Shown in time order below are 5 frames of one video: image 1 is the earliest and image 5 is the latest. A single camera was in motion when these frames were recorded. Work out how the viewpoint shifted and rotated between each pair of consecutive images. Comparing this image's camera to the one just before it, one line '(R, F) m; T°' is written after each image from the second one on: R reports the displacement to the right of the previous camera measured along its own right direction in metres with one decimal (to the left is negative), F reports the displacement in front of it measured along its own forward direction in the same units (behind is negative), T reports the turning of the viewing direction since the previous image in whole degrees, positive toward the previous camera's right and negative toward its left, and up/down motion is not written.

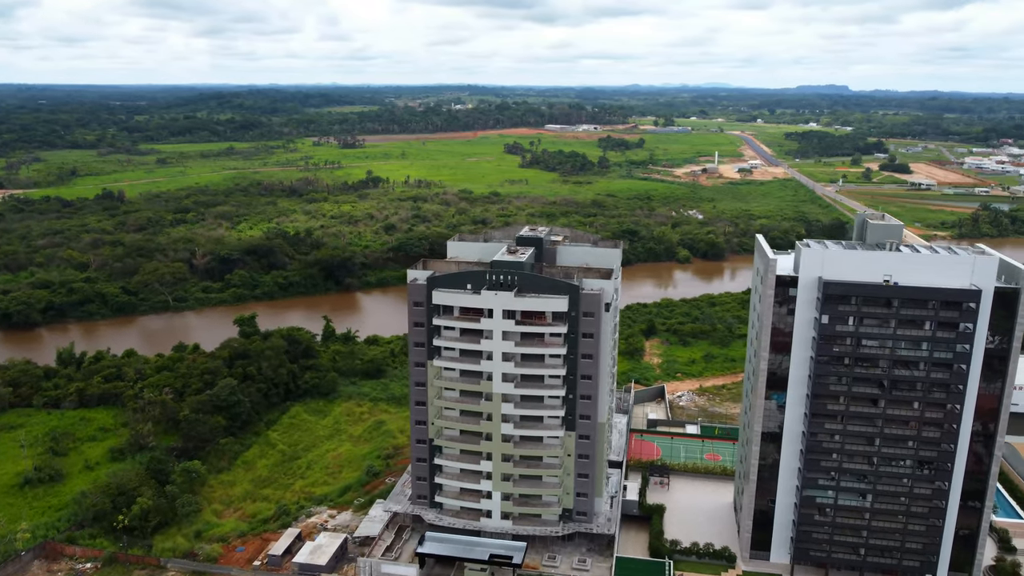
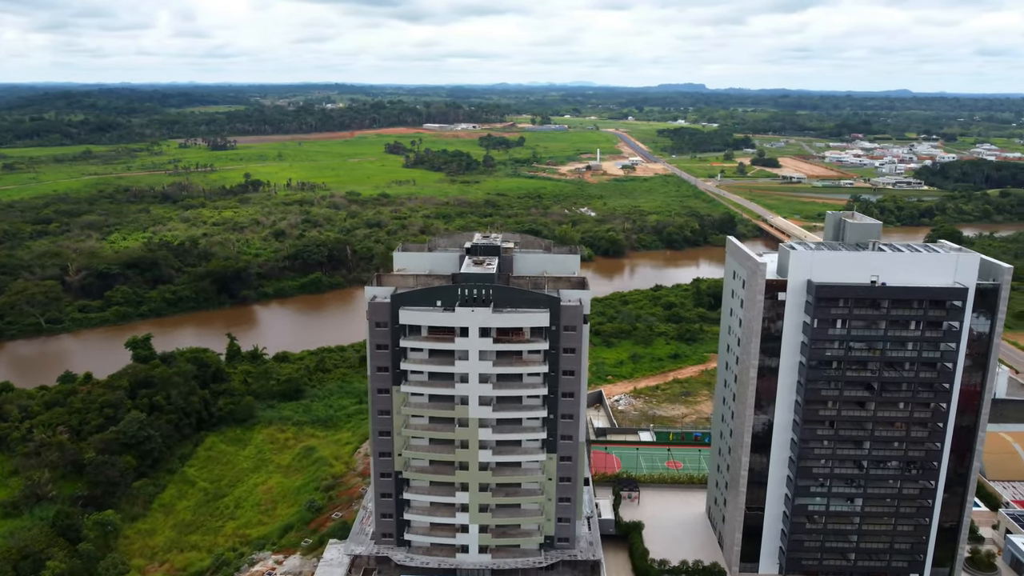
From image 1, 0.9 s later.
(-4.1, +3.3) m; +9°
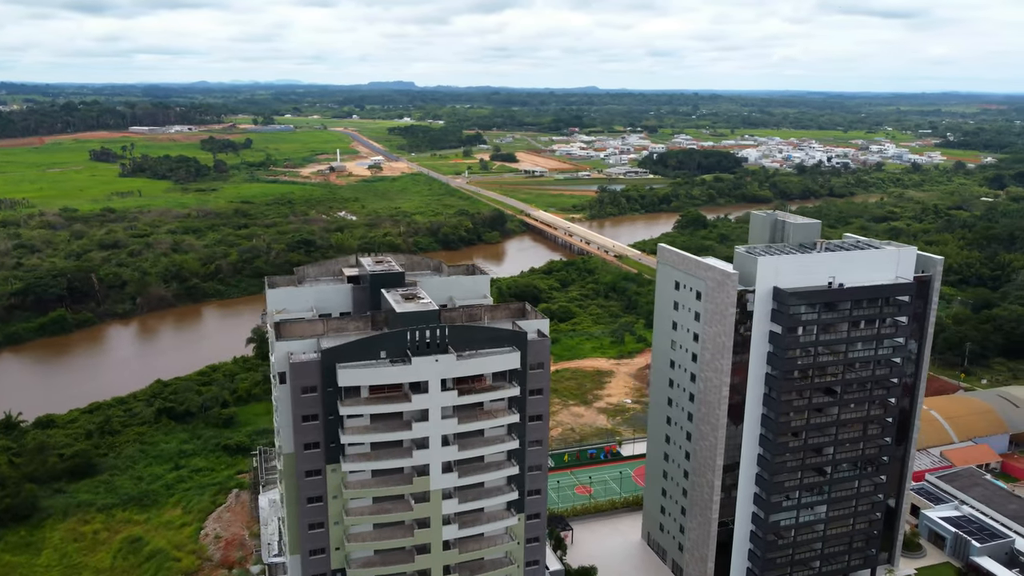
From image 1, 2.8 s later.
(-7.8, +7.0) m; +19°
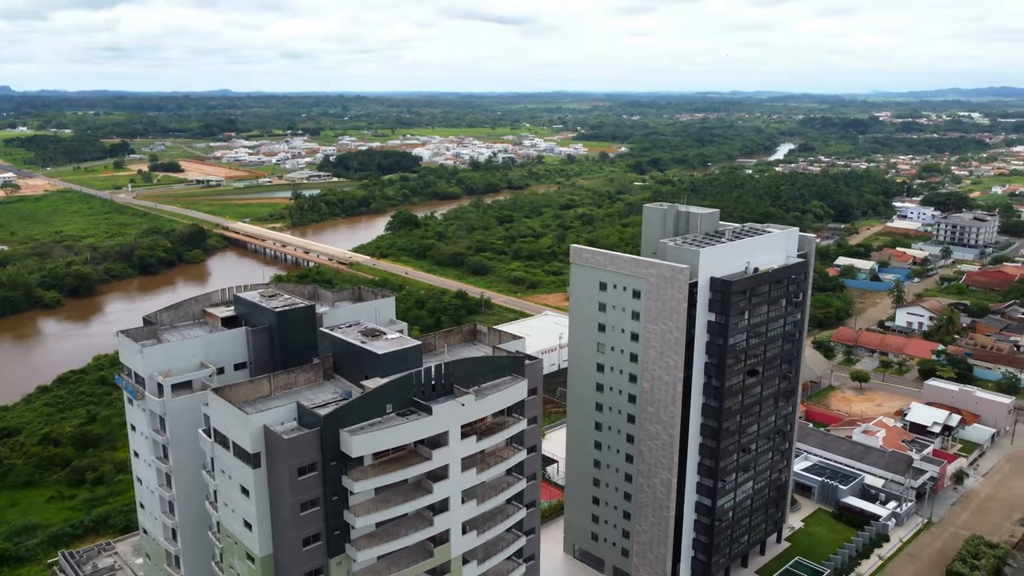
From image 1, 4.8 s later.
(-9.9, +5.6) m; +24°
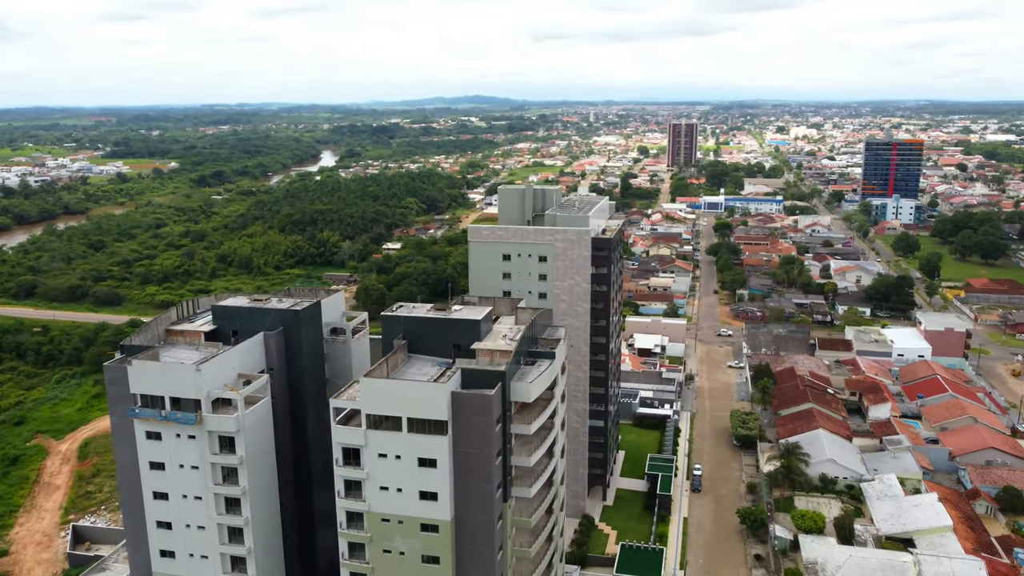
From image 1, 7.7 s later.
(-16.6, +0.9) m; +32°
